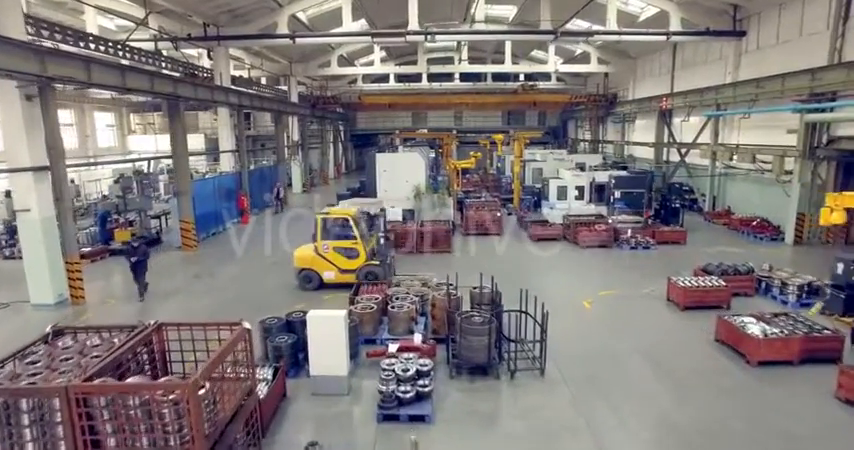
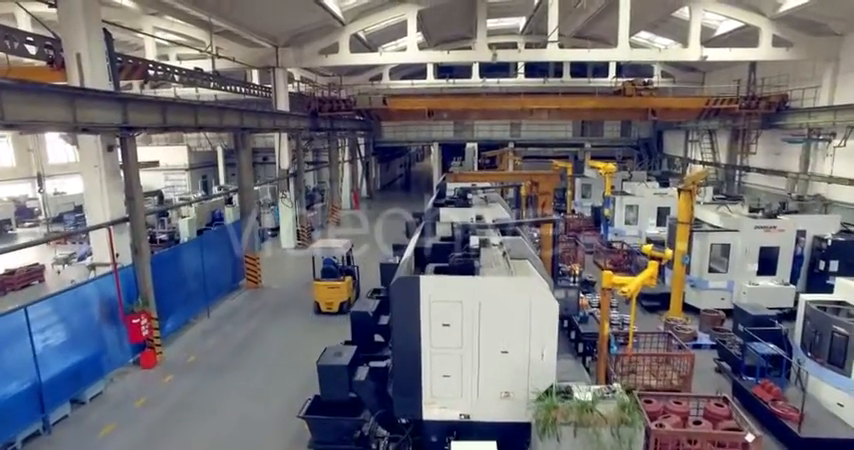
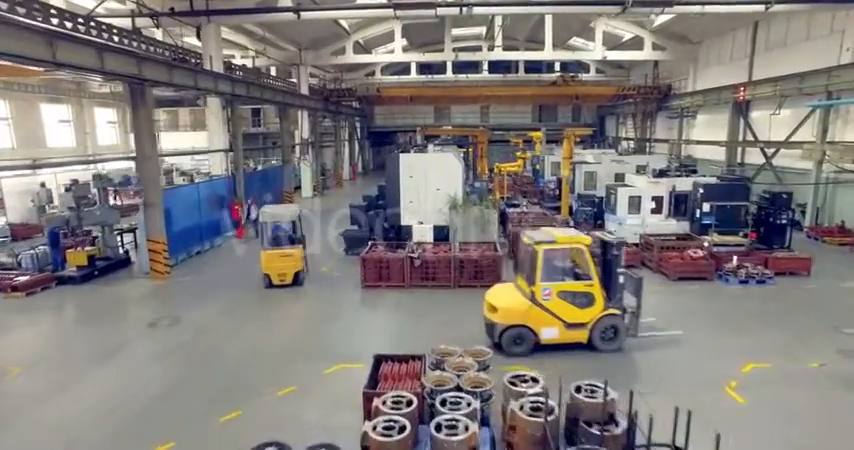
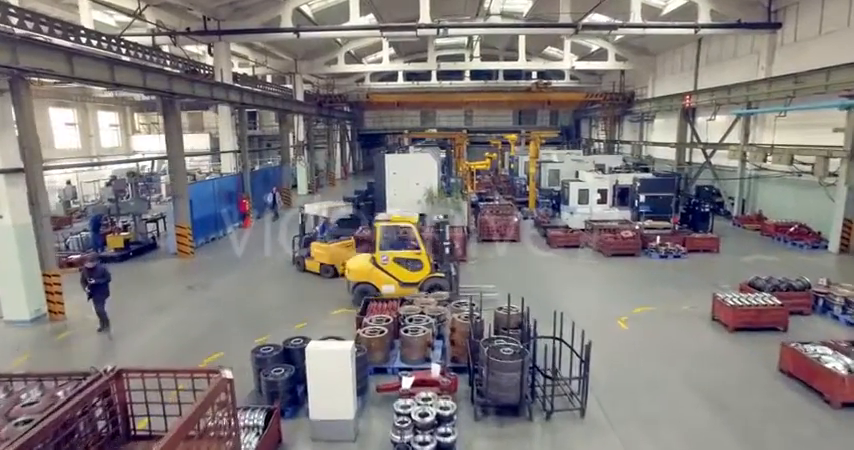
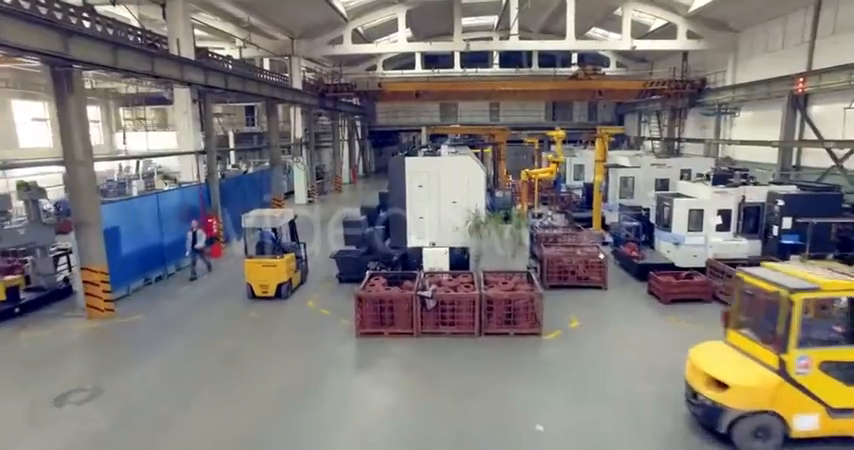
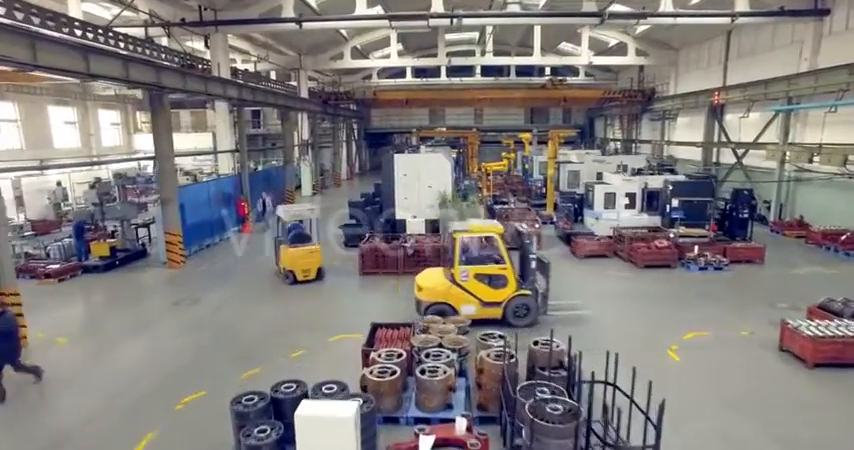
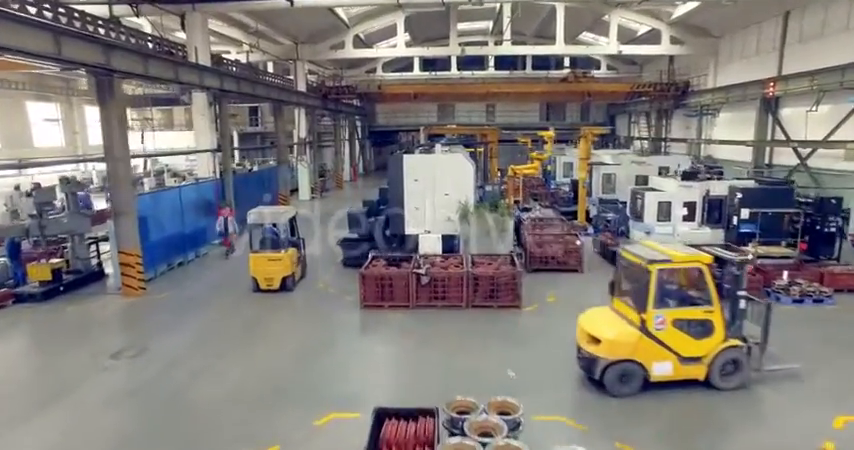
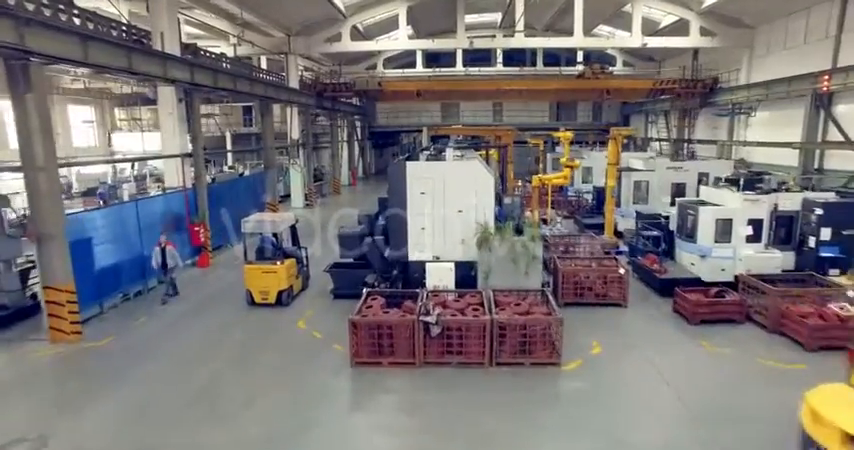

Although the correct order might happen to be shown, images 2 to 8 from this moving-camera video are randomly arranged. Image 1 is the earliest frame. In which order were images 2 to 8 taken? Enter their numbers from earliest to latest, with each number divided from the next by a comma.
4, 6, 3, 7, 5, 8, 2
